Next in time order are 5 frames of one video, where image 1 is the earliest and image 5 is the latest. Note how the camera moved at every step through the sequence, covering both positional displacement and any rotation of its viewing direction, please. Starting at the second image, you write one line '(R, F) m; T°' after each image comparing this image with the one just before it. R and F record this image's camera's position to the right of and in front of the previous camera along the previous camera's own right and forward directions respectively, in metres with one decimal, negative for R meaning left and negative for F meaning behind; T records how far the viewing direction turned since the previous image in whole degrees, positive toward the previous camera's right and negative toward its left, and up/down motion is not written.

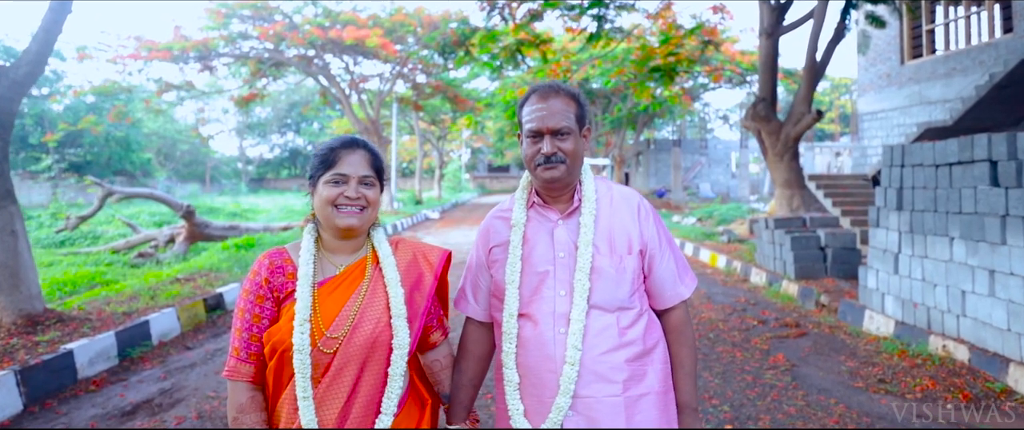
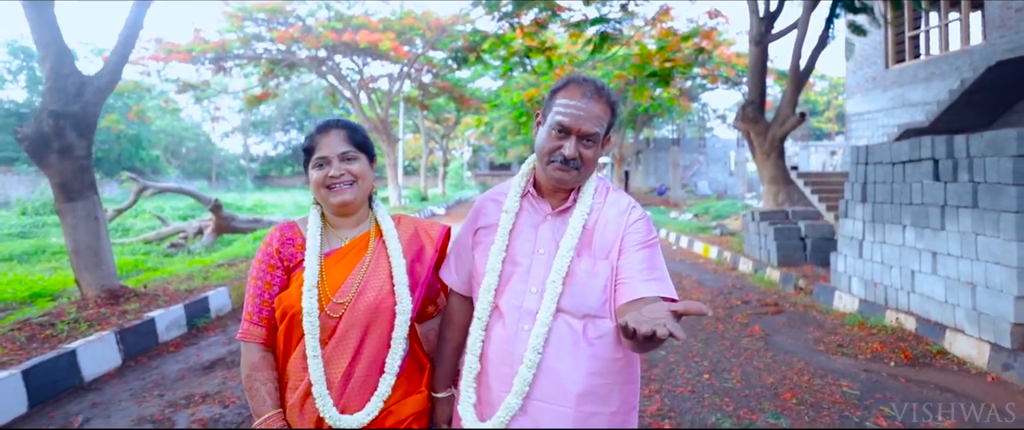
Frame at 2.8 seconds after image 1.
(-0.1, -0.8) m; 0°
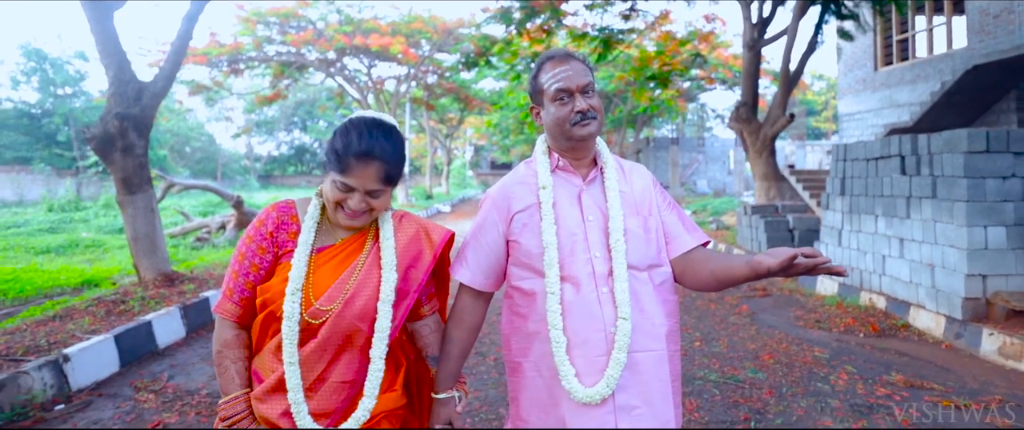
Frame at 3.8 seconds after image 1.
(-0.1, -0.7) m; 0°
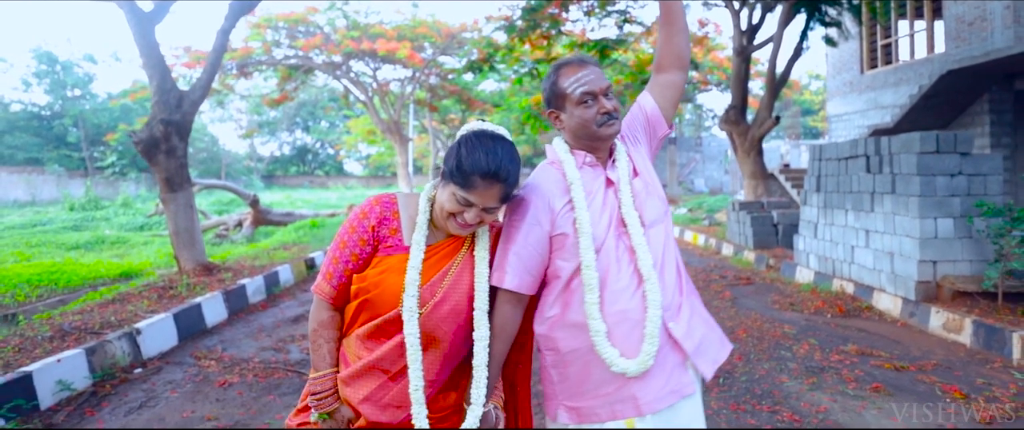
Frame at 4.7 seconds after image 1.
(0.0, -0.7) m; 0°
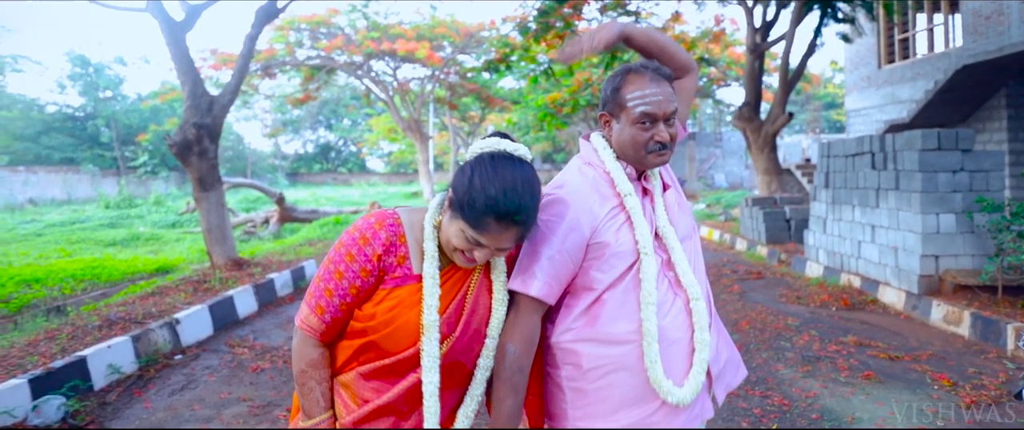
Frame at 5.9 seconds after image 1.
(+0.1, -0.3) m; -2°
